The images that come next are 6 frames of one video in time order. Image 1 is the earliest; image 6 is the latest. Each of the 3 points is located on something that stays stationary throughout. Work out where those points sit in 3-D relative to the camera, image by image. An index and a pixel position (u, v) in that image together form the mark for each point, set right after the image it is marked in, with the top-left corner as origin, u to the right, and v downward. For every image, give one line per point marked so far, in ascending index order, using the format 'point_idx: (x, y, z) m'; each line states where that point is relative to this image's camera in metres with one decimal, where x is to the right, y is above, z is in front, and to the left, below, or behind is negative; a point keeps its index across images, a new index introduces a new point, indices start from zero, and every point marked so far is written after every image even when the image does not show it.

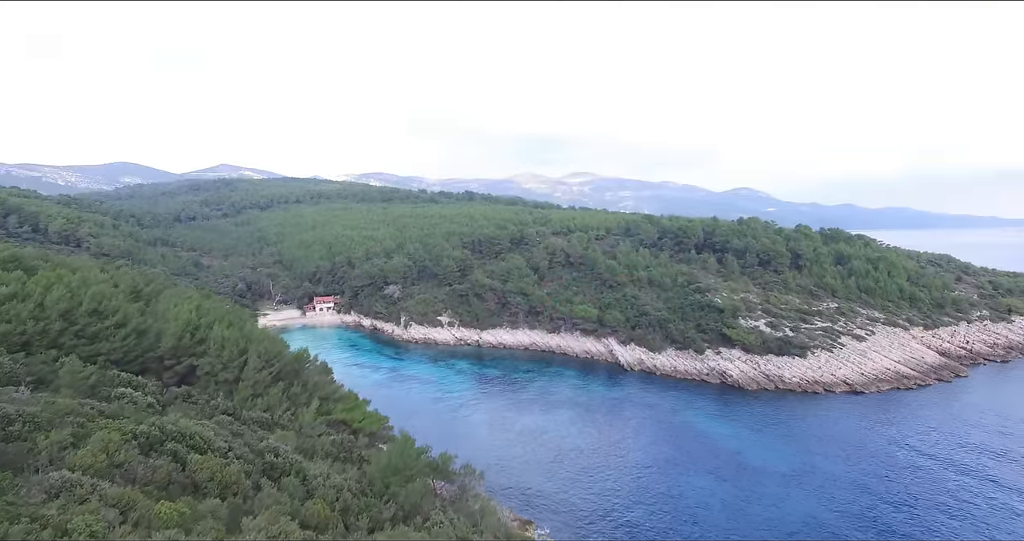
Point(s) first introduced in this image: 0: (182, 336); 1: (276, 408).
0: (-10.5, -2.1, +19.2) m
1: (-7.0, -4.1, +17.8) m
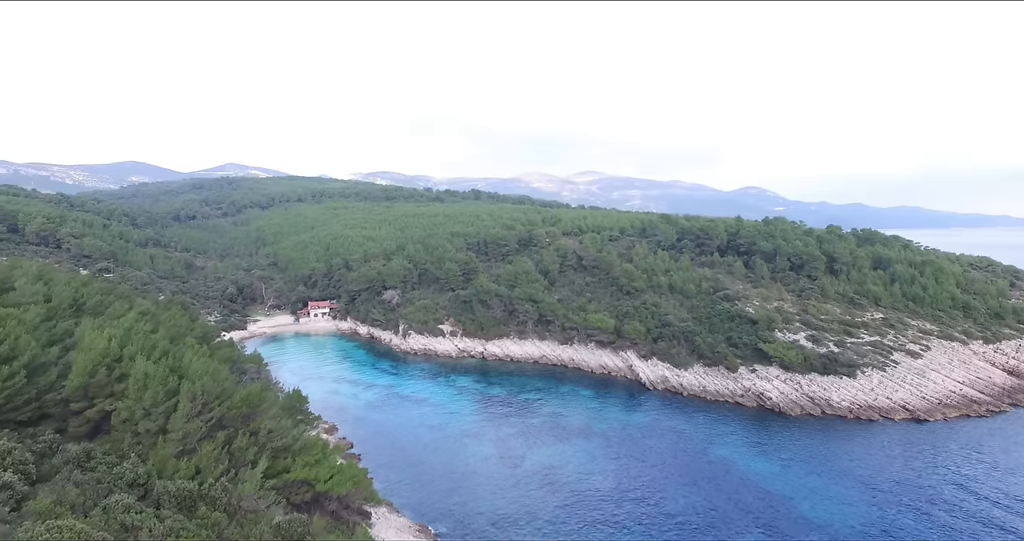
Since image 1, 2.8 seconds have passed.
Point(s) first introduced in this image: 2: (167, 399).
0: (-10.3, -2.5, +14.8) m
1: (-6.8, -4.5, +13.4) m
2: (-8.5, -3.1, +14.8) m
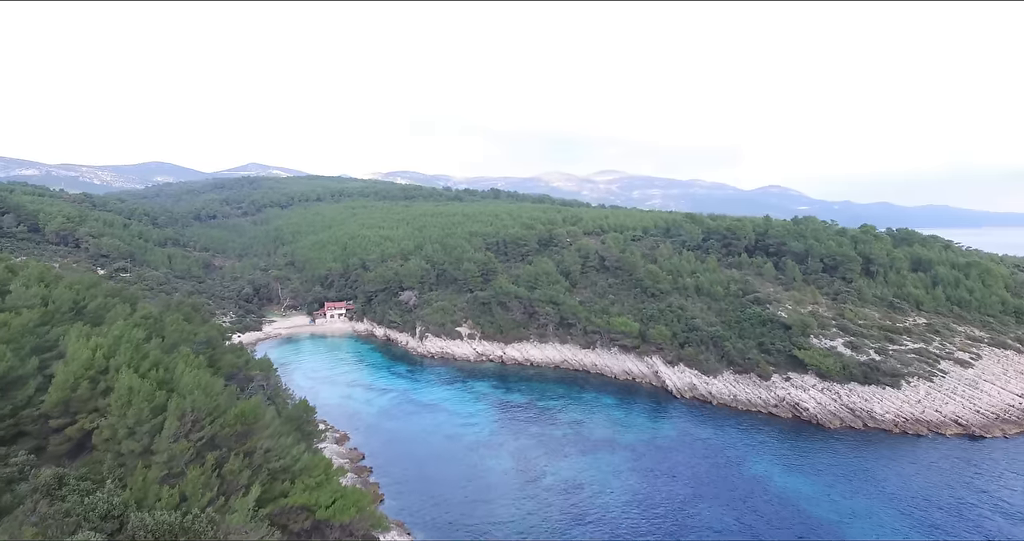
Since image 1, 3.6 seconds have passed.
0: (-9.8, -2.6, +13.5) m
1: (-6.4, -4.6, +12.0) m
2: (-8.0, -3.2, +13.4) m
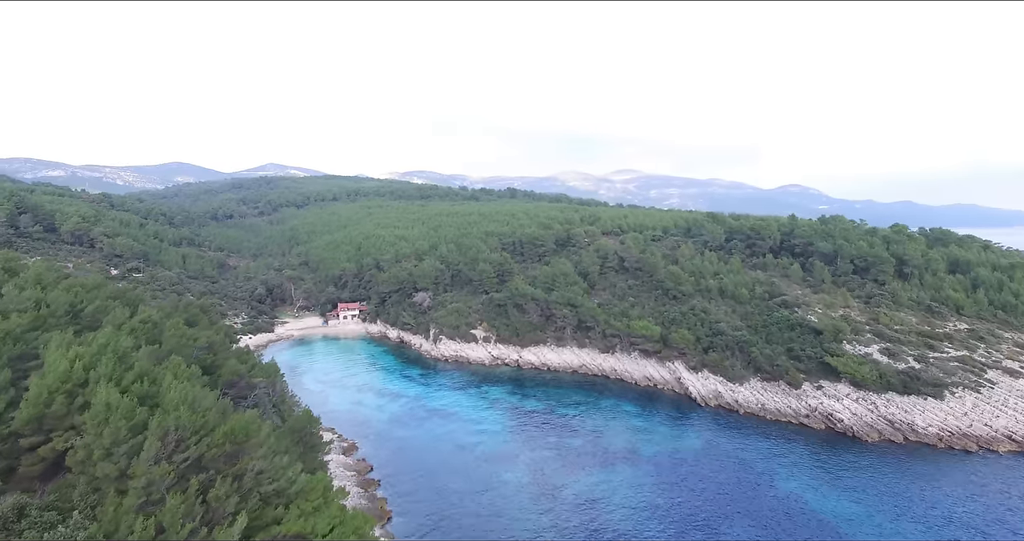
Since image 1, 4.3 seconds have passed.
0: (-9.5, -2.7, +12.4) m
1: (-6.1, -4.7, +10.8) m
2: (-7.7, -3.3, +12.2) m
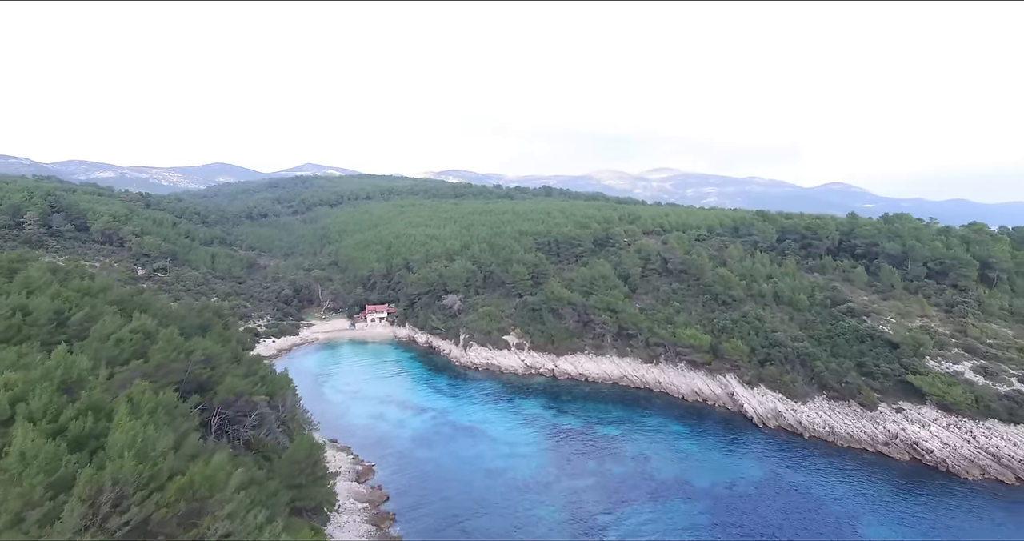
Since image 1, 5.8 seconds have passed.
0: (-8.9, -2.8, +9.8) m
1: (-5.6, -4.9, +8.0) m
2: (-7.2, -3.5, +9.5) m
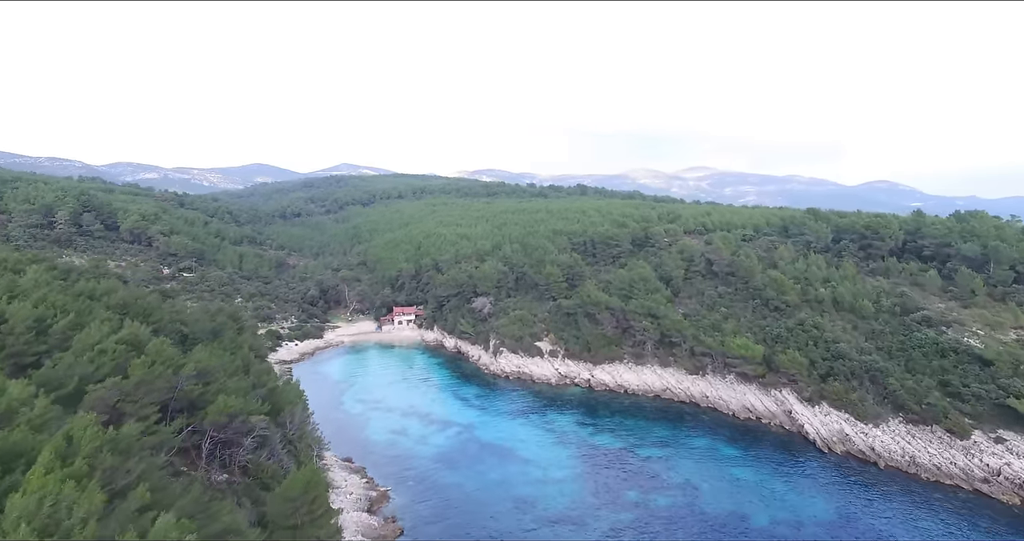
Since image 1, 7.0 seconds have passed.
0: (-8.6, -3.0, +7.4) m
1: (-5.4, -5.0, +5.5) m
2: (-6.8, -3.6, +7.1) m
